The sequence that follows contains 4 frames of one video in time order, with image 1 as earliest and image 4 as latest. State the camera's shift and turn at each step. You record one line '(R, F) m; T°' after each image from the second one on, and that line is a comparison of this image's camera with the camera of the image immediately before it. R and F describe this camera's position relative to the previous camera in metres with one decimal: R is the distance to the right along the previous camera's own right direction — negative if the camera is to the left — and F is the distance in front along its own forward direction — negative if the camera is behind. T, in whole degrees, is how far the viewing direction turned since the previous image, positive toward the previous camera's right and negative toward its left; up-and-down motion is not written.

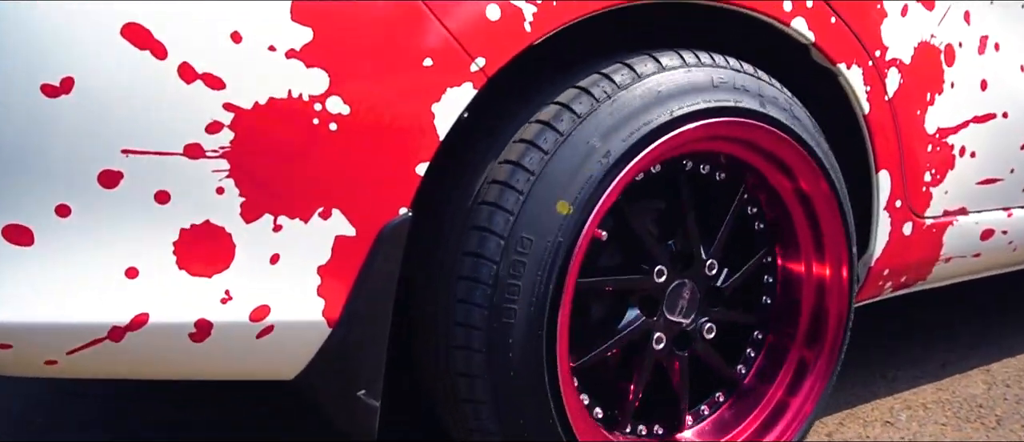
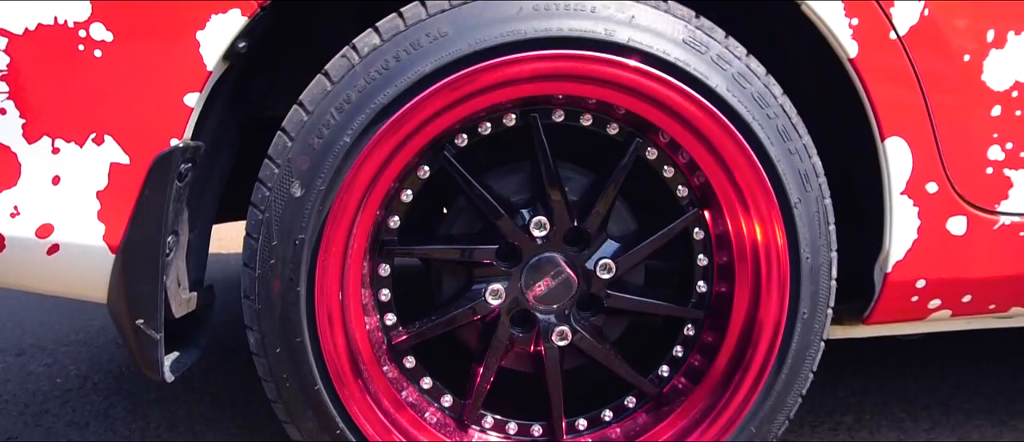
(+0.9, +0.3) m; -22°
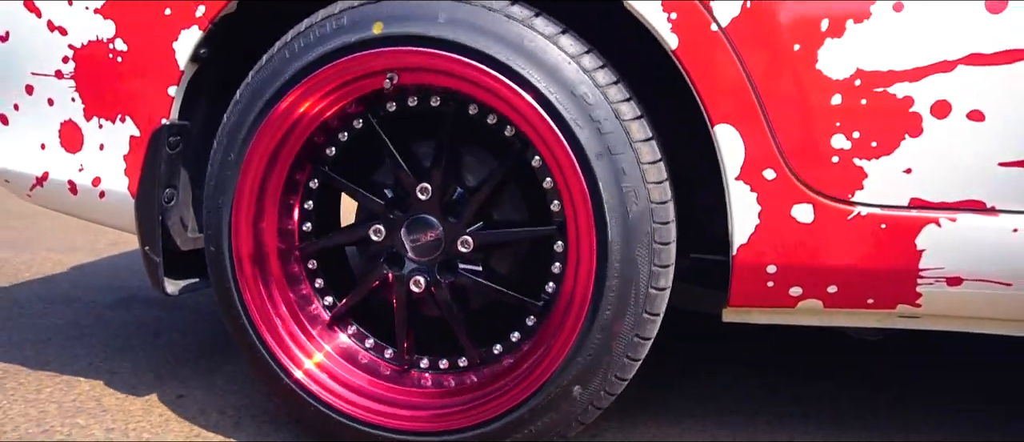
(+0.8, -0.1) m; -18°
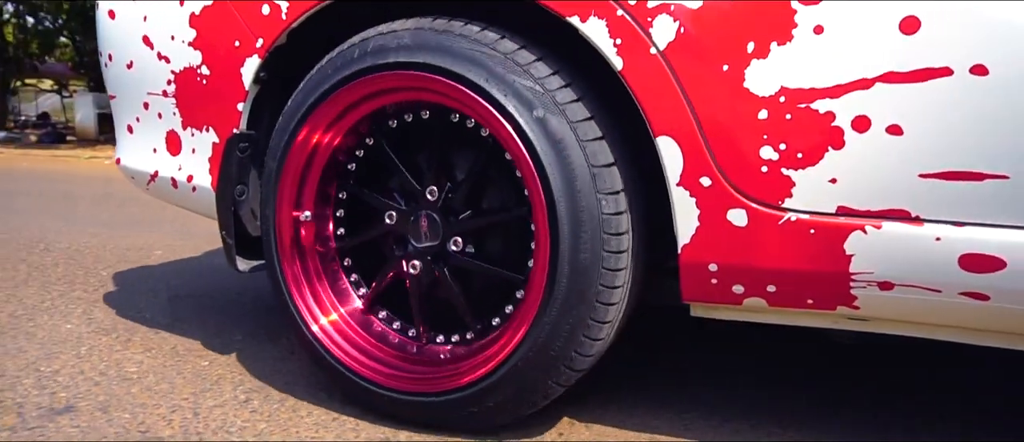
(+0.4, -0.2) m; -11°
